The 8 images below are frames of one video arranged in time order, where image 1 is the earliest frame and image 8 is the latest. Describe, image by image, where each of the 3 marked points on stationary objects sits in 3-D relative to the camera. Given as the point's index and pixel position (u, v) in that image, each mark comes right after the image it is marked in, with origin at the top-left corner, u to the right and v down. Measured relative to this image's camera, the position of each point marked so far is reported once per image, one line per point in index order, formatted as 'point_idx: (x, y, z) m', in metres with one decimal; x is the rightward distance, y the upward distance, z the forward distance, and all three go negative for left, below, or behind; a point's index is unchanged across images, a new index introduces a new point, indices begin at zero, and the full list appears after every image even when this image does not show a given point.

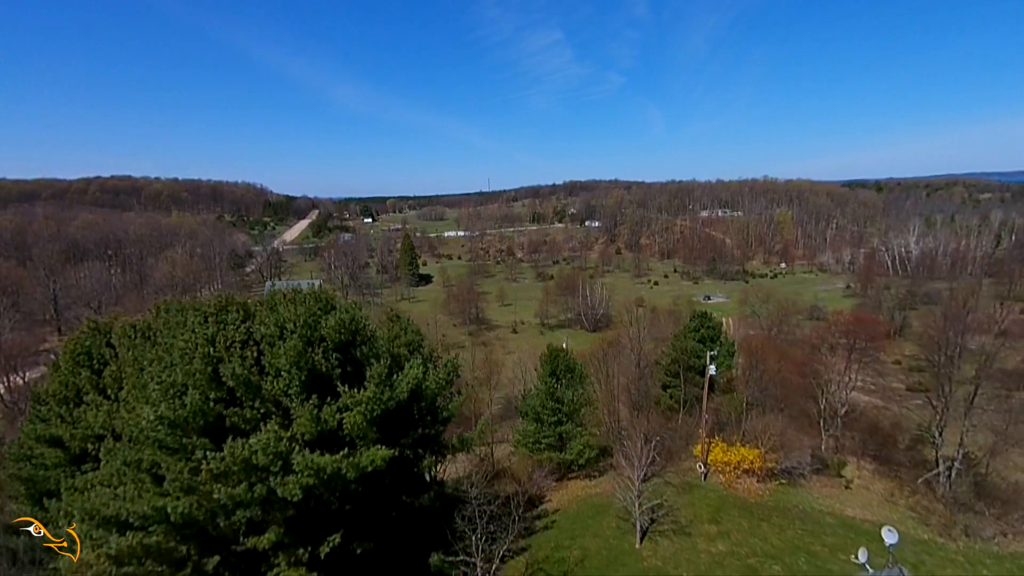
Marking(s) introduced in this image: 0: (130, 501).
0: (-9.2, -5.2, +12.3) m
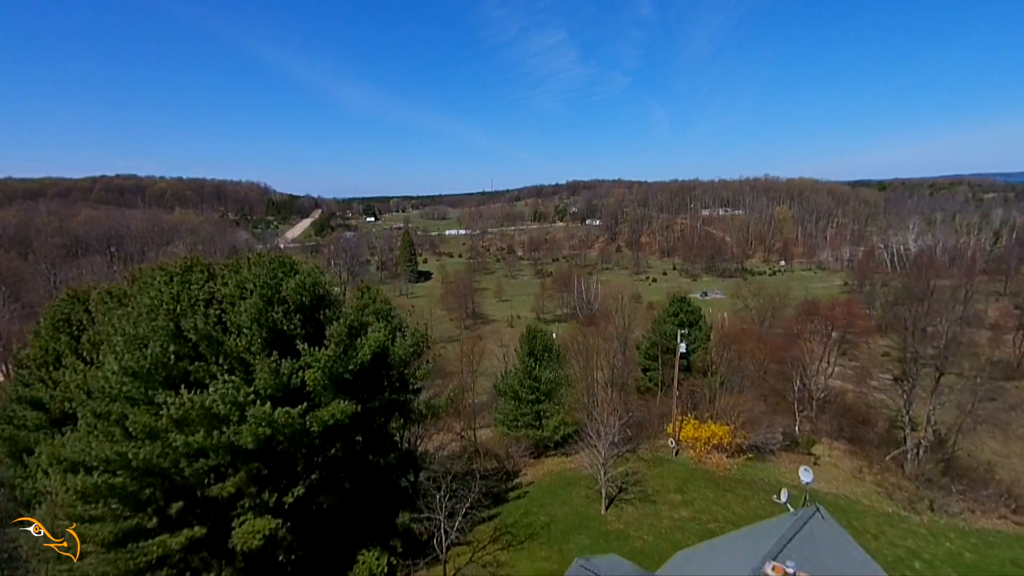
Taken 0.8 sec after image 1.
0: (-10.6, -4.1, +13.0) m
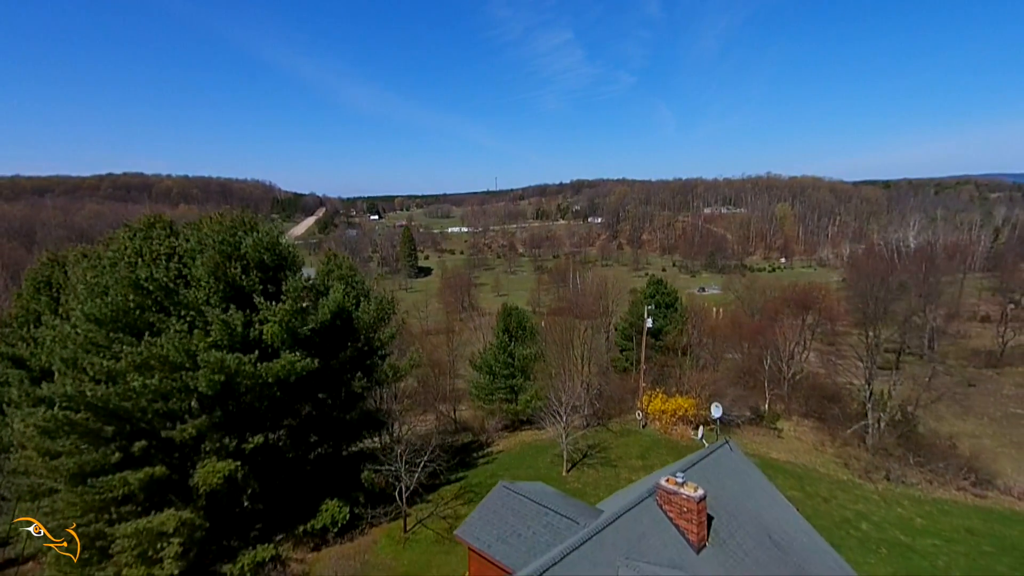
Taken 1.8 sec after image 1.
0: (-12.3, -2.7, +14.0) m
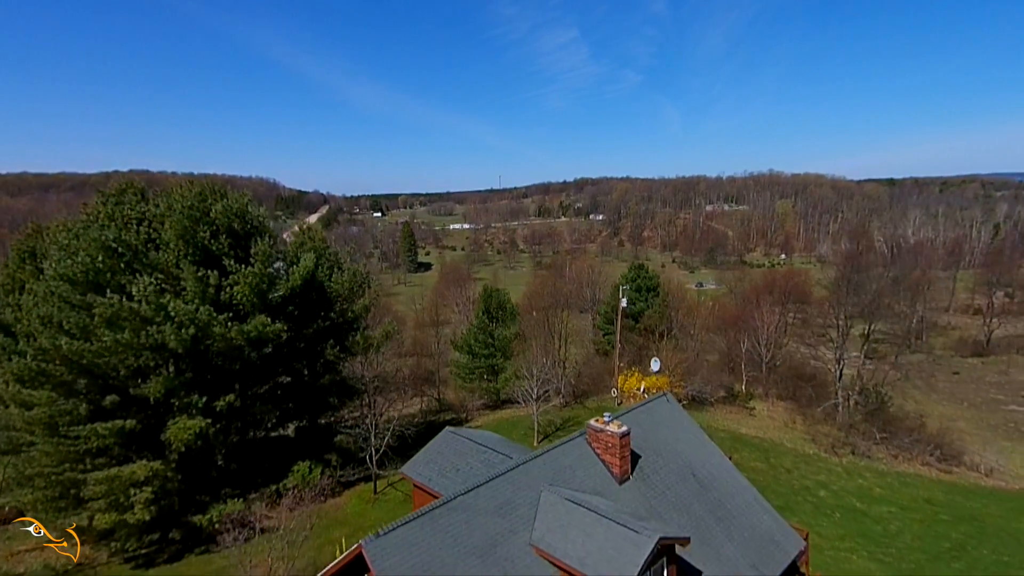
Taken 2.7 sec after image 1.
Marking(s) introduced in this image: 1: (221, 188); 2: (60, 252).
0: (-13.8, -1.5, +14.8) m
1: (-10.1, +3.5, +17.8) m
2: (-13.5, +1.0, +15.2) m
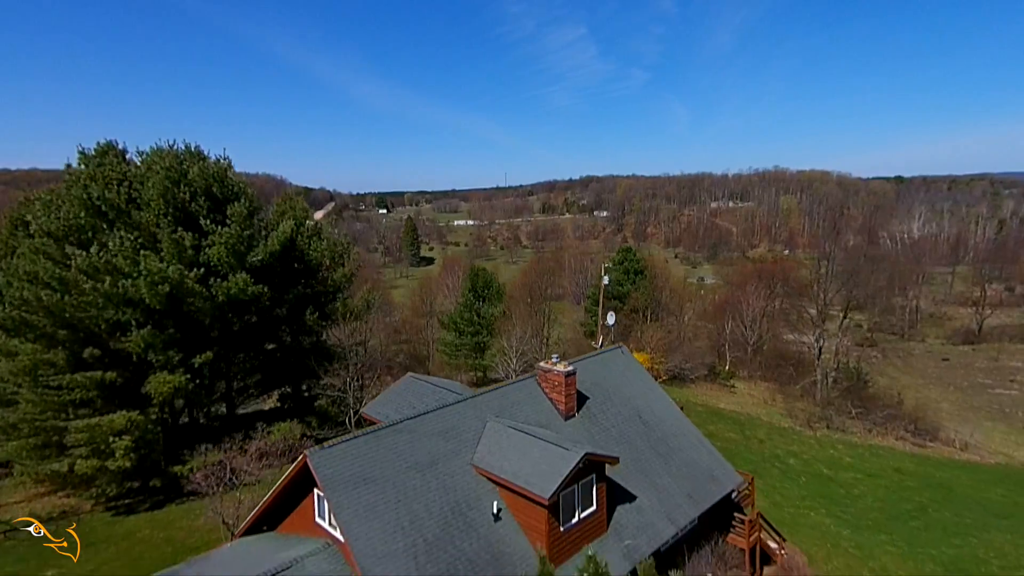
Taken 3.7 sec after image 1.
0: (-14.9, -0.2, +15.5) m
1: (-11.2, +4.8, +18.4) m
2: (-14.6, +2.4, +15.9) m
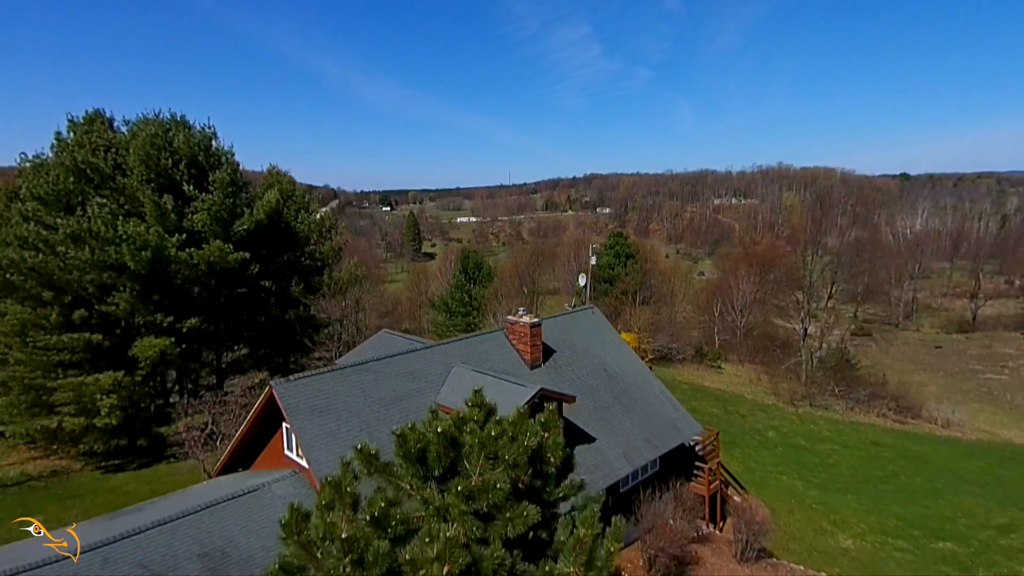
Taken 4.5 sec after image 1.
0: (-15.7, +1.0, +16.0) m
1: (-11.9, +6.0, +18.9) m
2: (-15.4, +3.6, +16.4) m
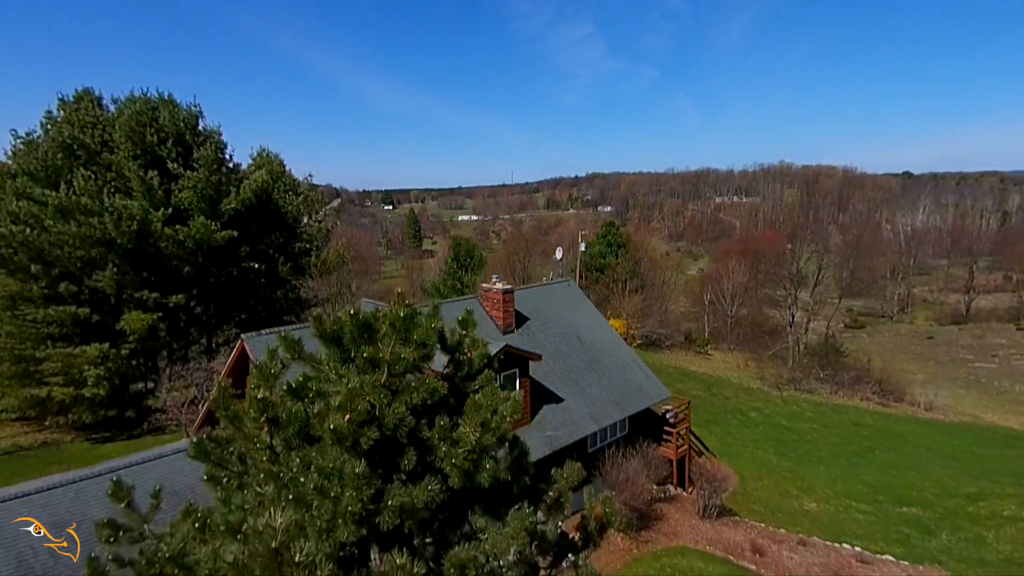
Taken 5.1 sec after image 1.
0: (-16.3, +1.8, +16.4) m
1: (-12.6, +6.8, +19.3) m
2: (-16.1, +4.4, +16.8) m
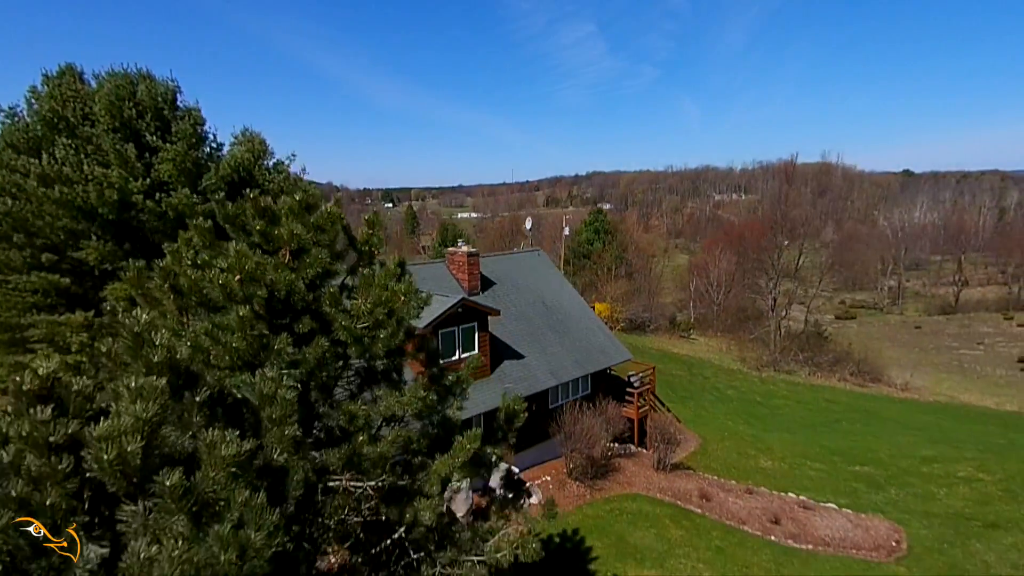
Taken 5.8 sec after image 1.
0: (-17.3, +2.8, +16.9) m
1: (-13.5, +7.8, +19.7) m
2: (-17.0, +5.4, +17.3) m
